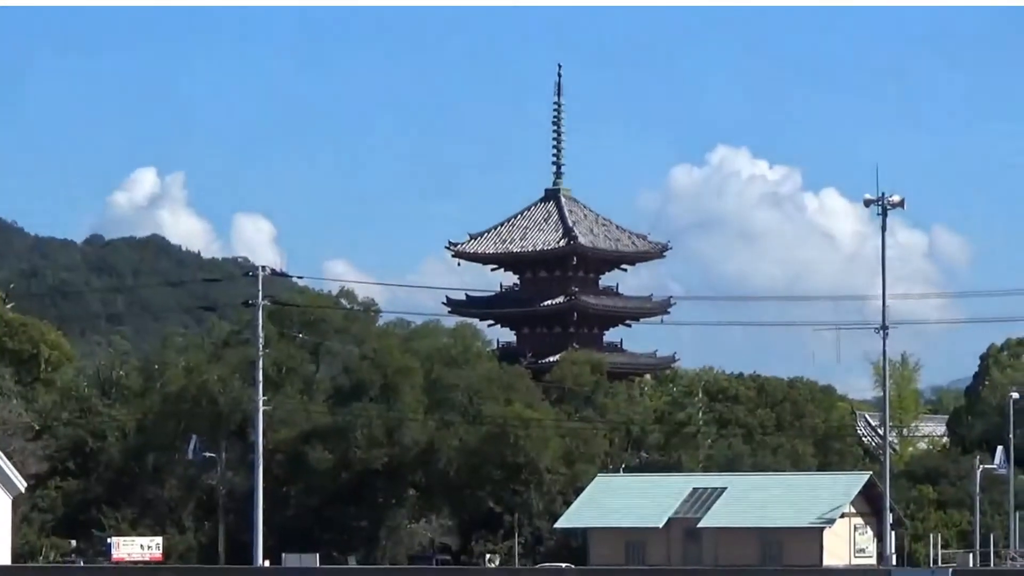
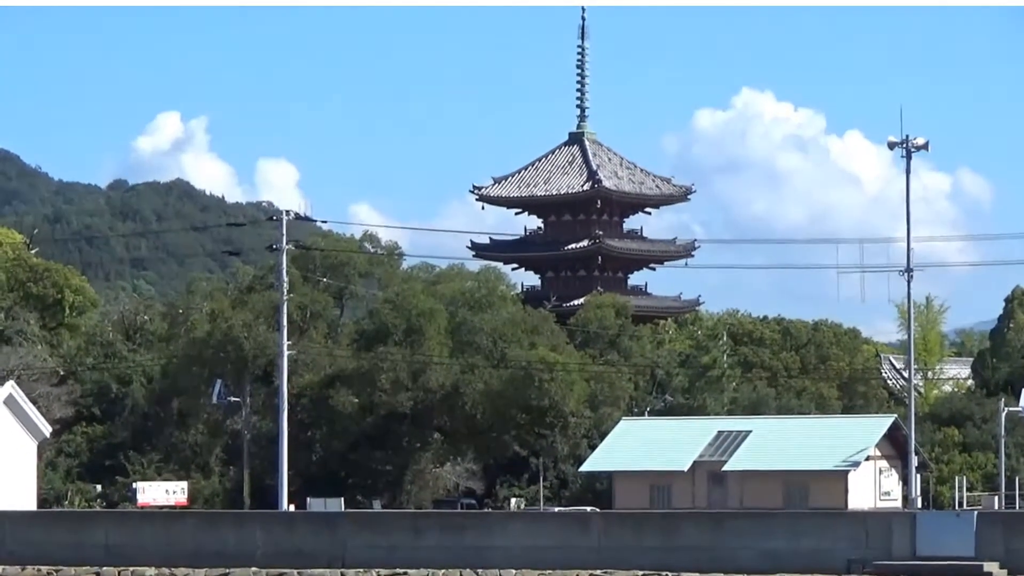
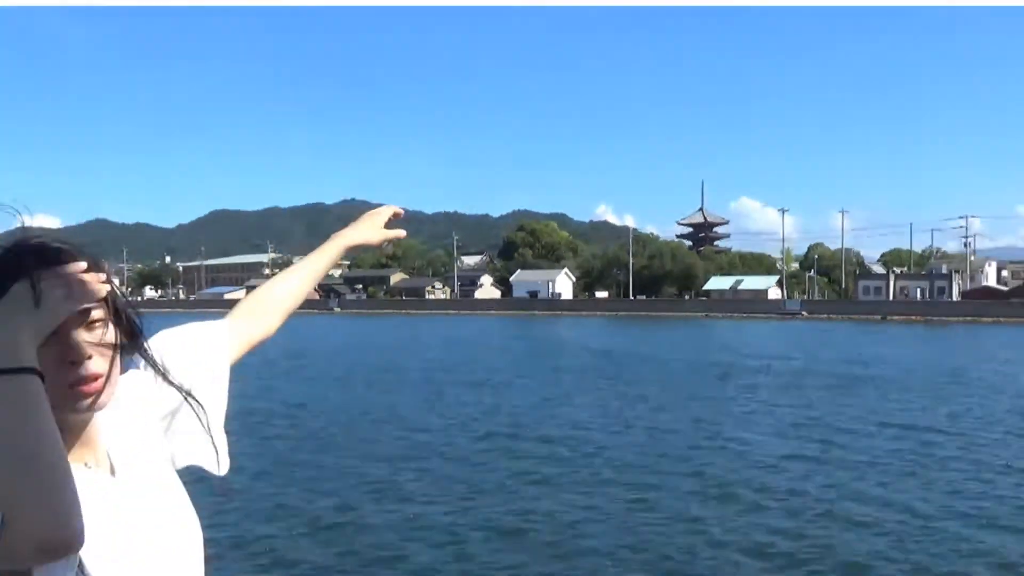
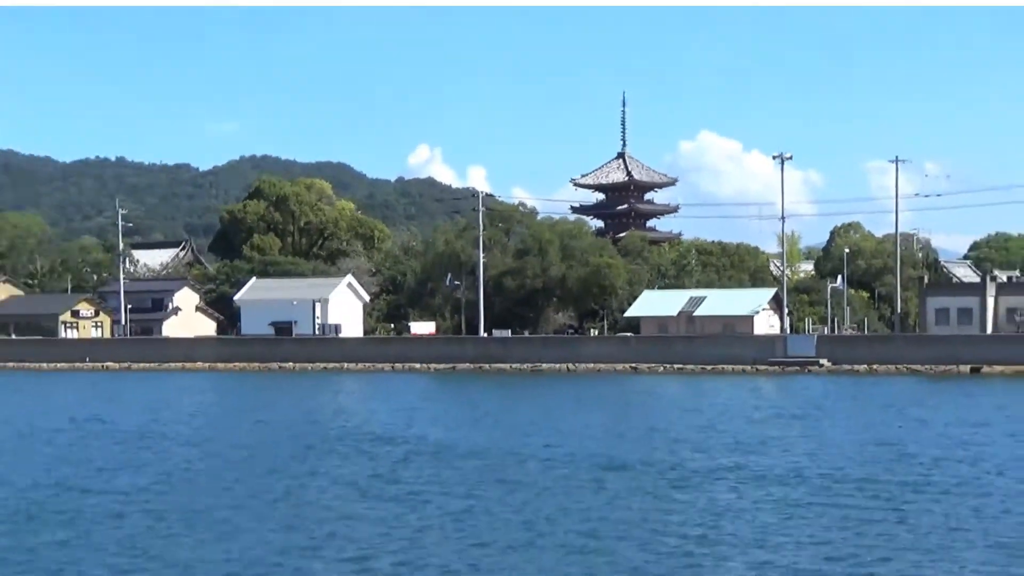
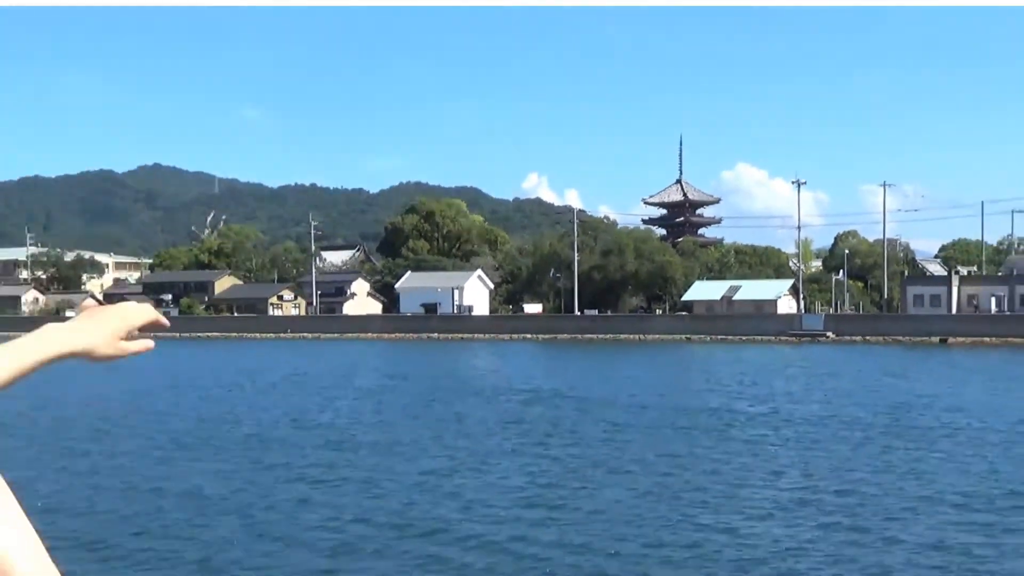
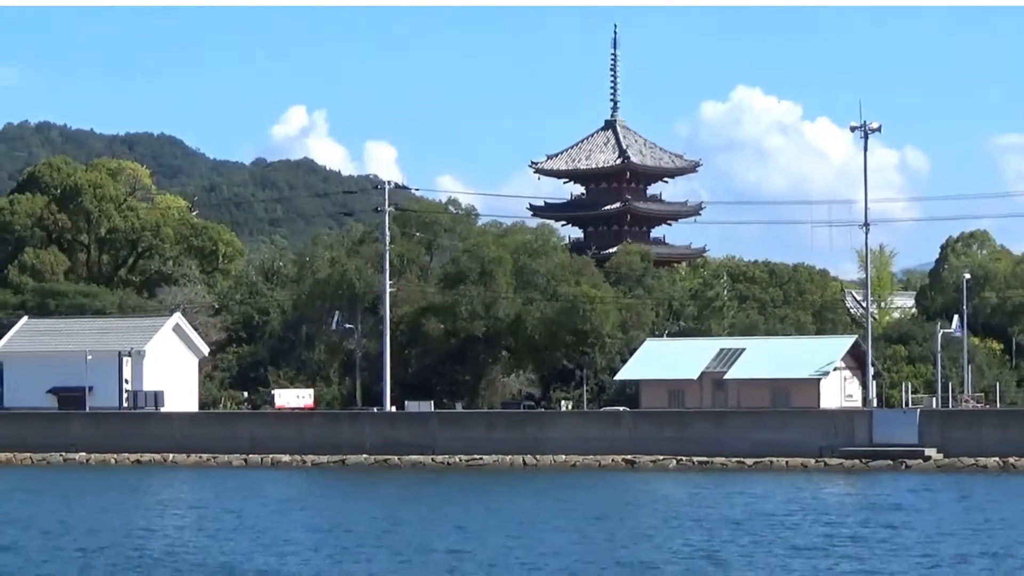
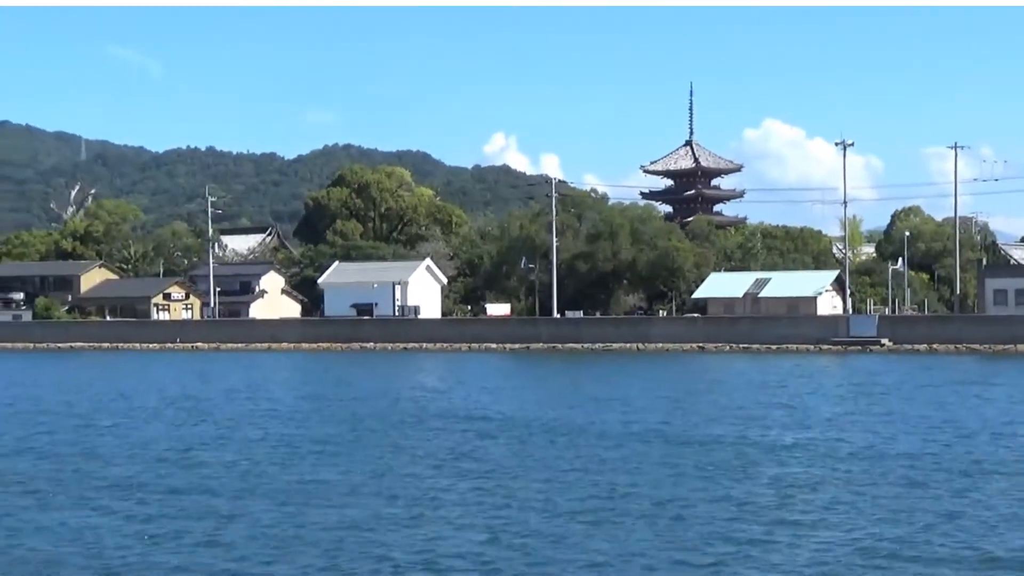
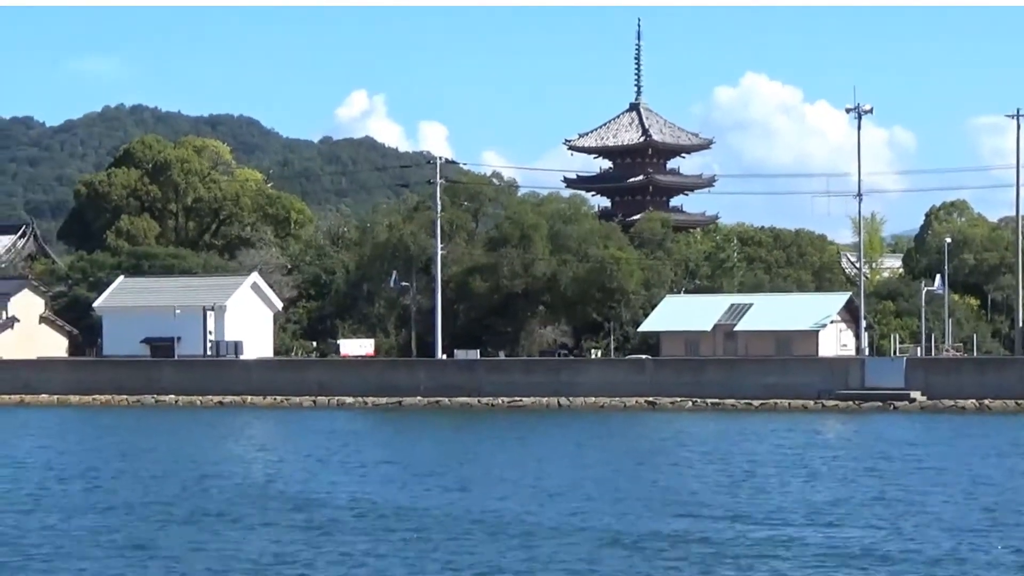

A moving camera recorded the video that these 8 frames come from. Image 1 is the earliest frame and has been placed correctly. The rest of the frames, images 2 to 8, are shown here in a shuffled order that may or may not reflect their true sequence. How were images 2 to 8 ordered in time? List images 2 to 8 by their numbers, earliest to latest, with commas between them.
2, 6, 8, 4, 7, 5, 3
